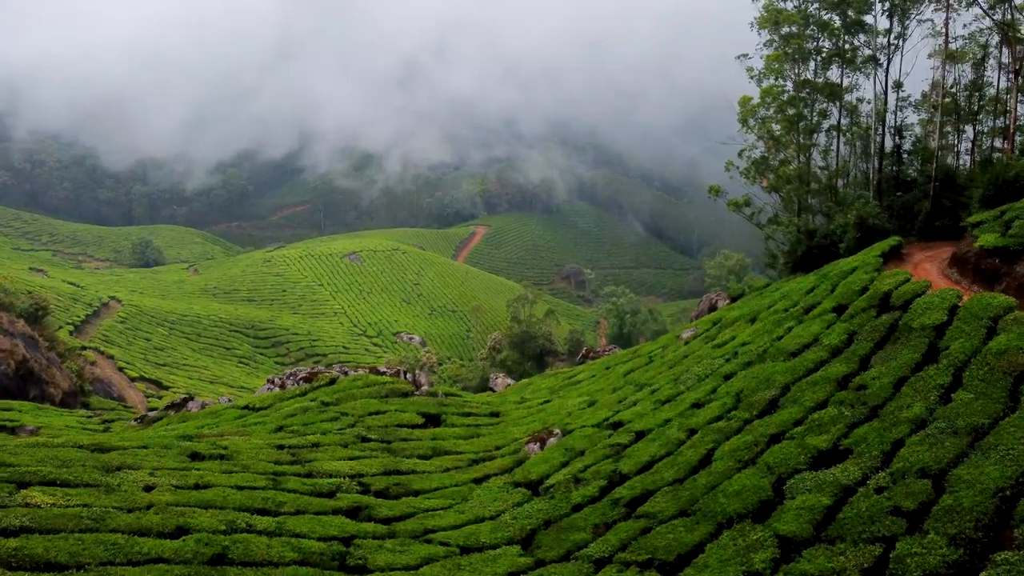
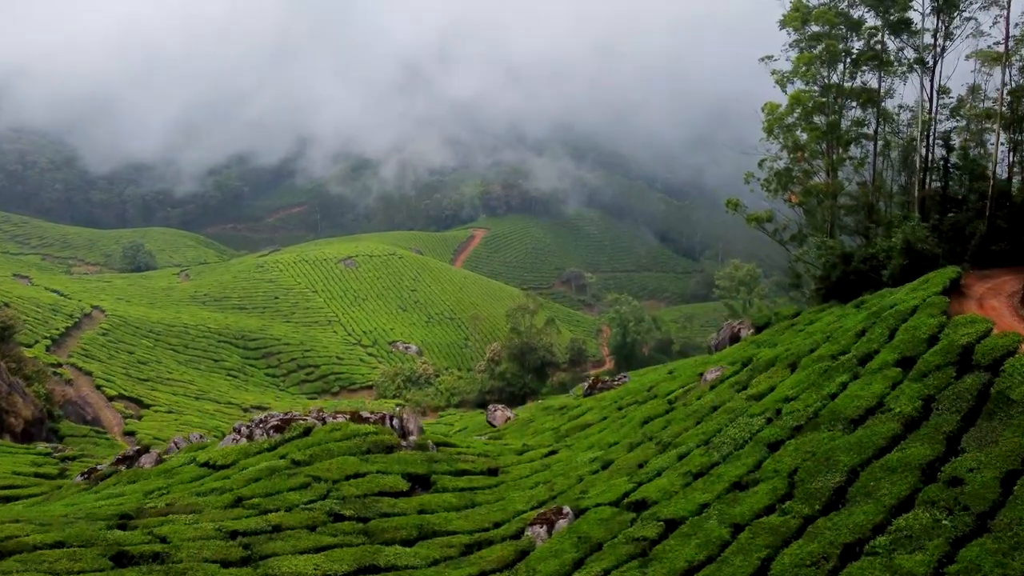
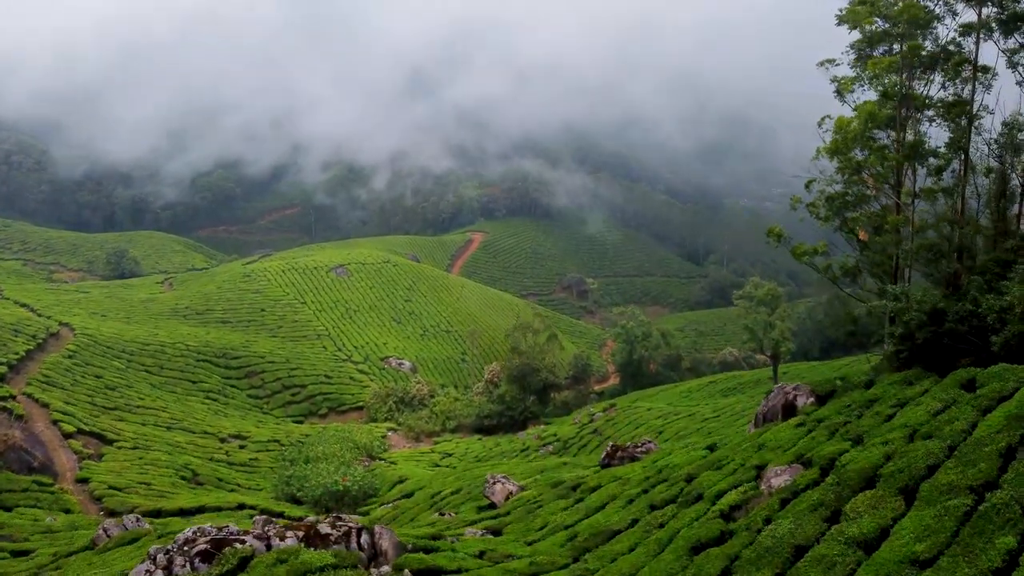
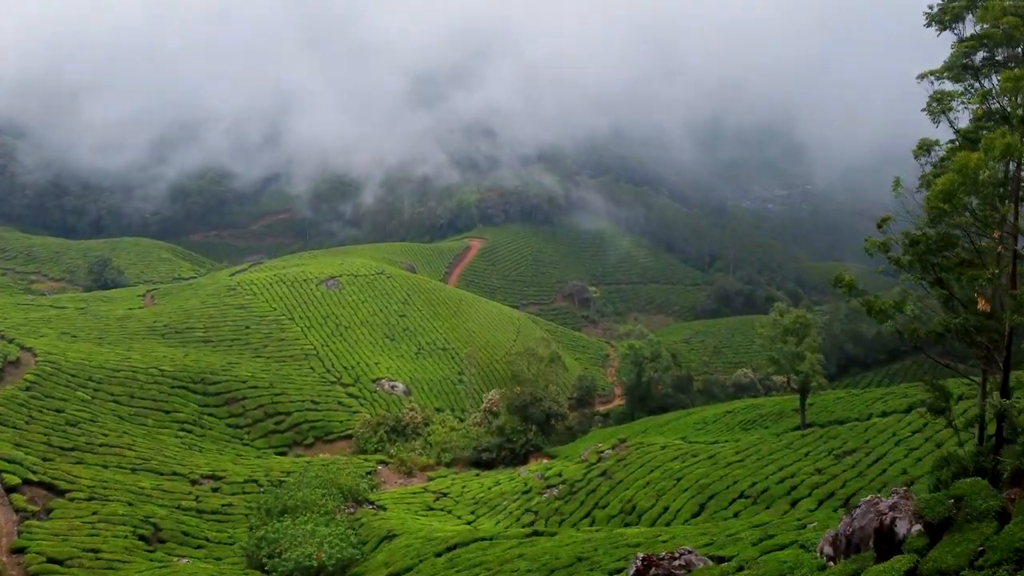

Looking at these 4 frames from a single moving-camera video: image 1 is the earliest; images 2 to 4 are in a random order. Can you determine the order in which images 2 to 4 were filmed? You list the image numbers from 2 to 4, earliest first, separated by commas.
2, 3, 4
